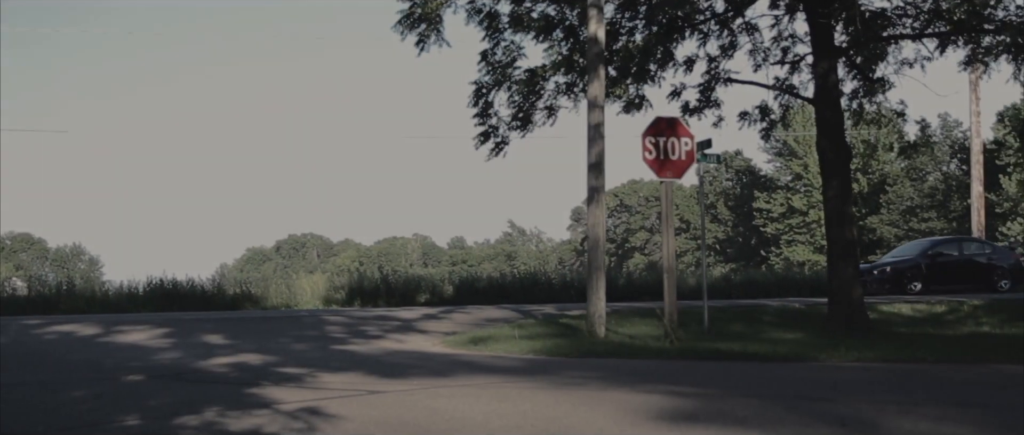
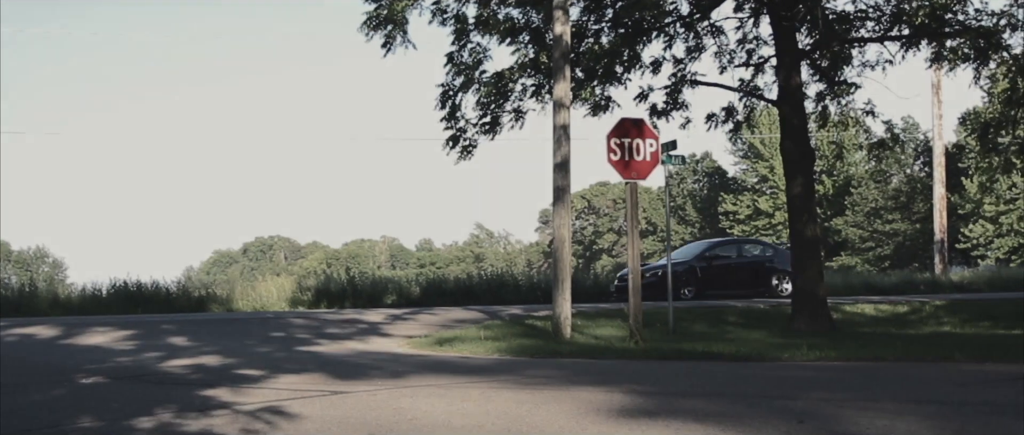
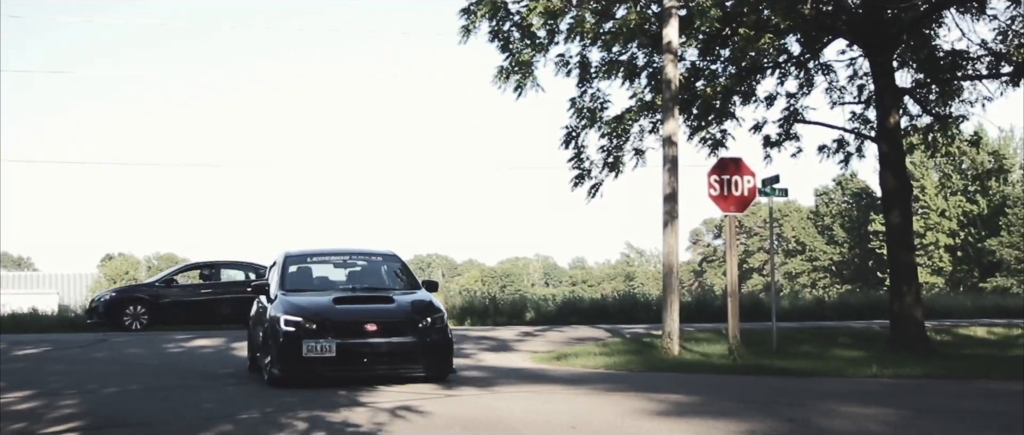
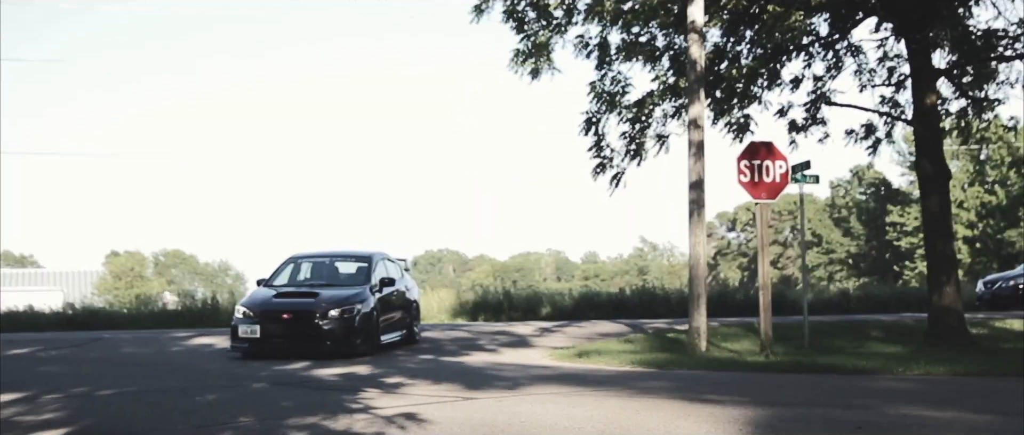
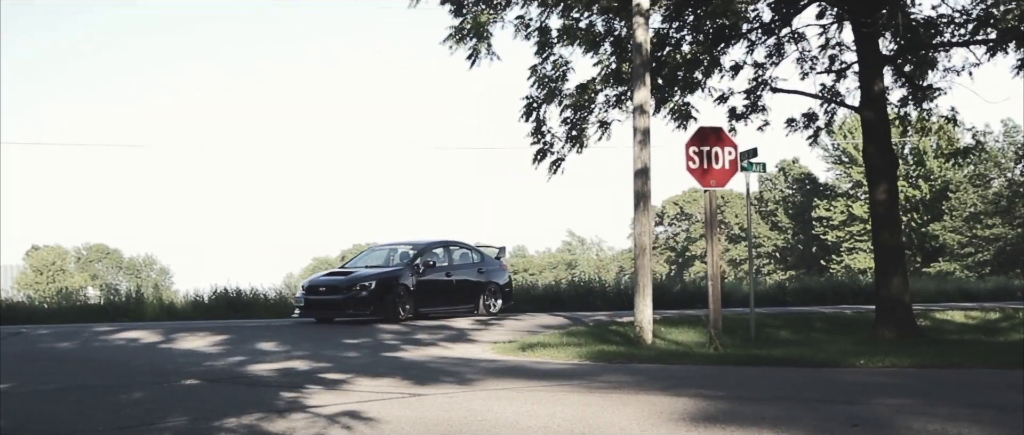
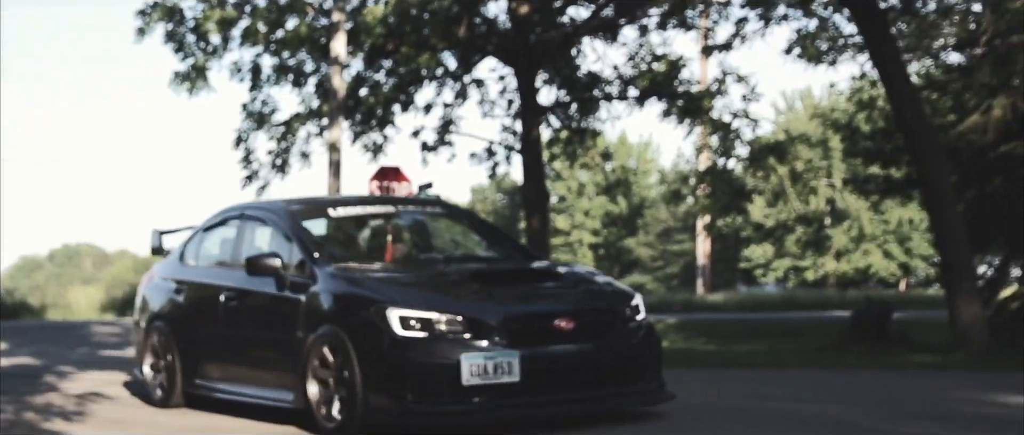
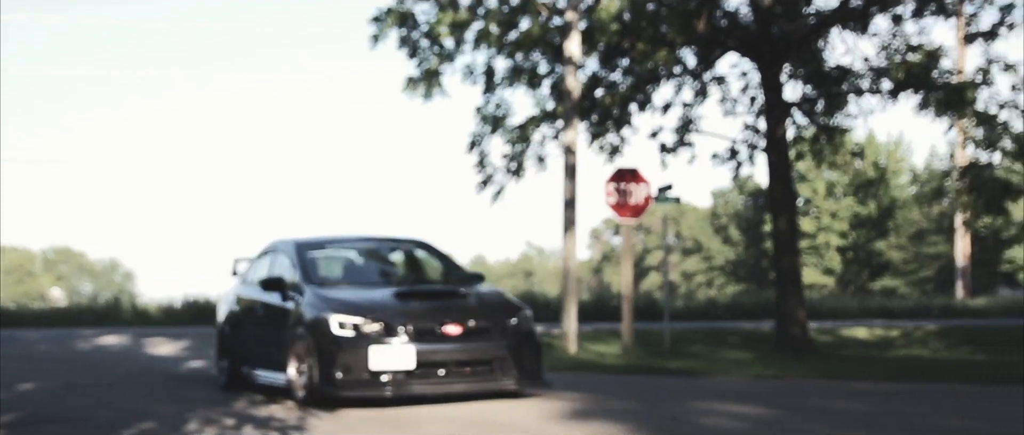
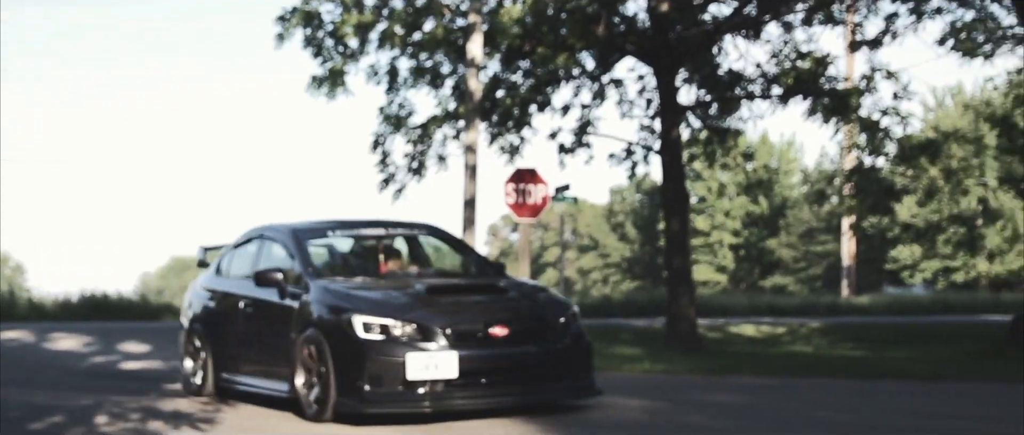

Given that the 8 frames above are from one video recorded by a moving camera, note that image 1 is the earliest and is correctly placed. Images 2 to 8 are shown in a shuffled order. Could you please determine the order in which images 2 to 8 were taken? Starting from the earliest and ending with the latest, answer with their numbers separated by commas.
2, 5, 4, 3, 7, 8, 6
